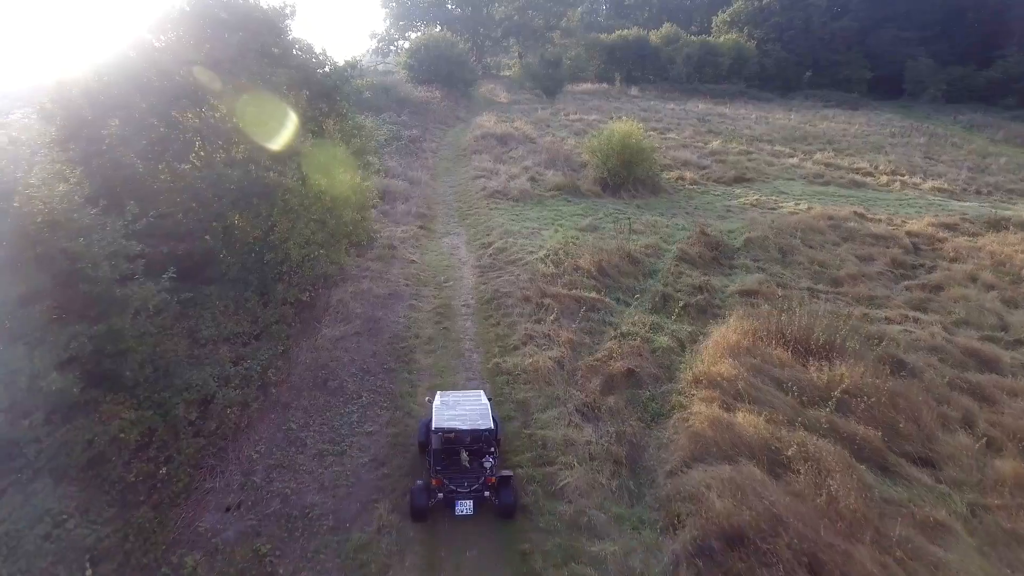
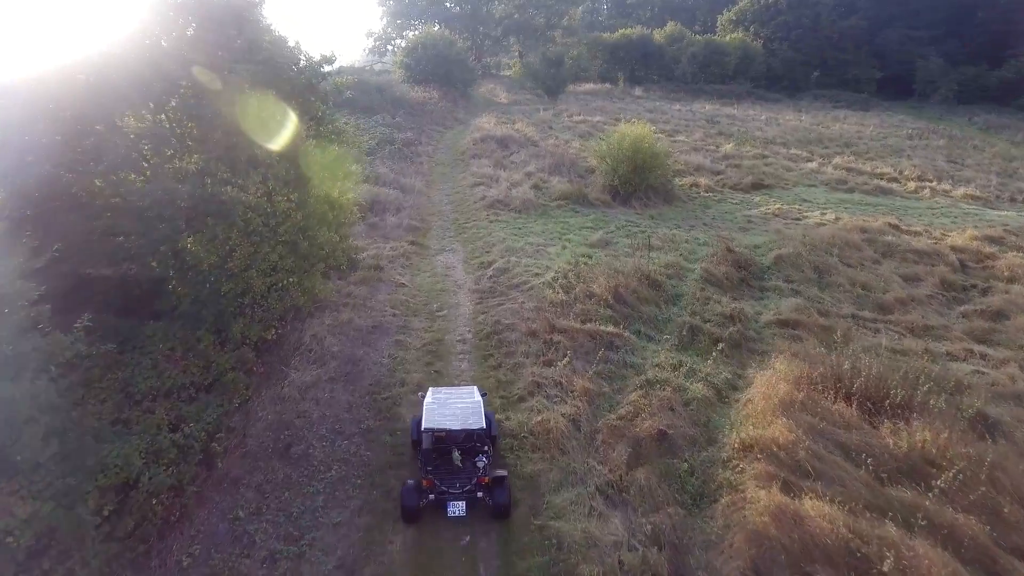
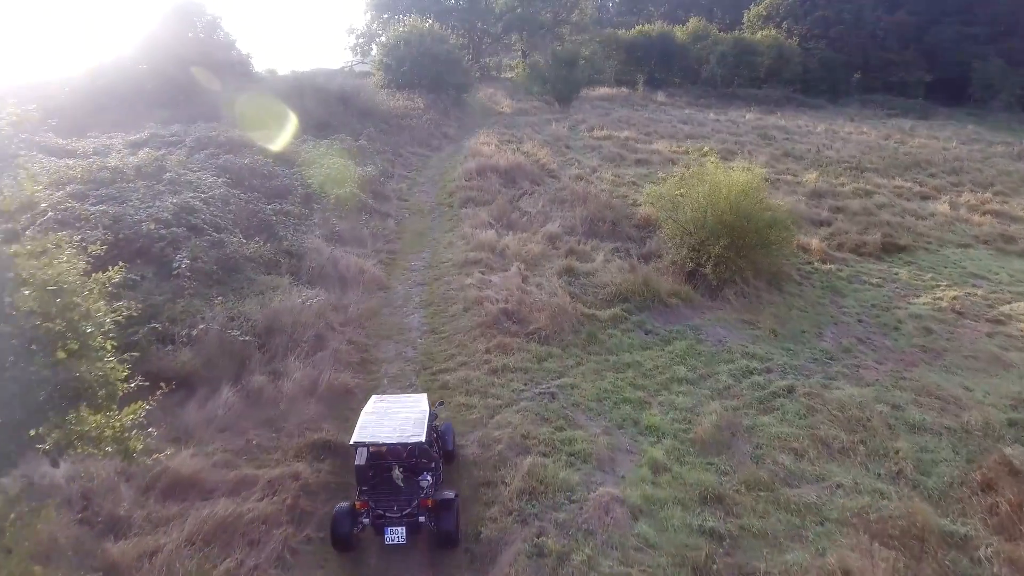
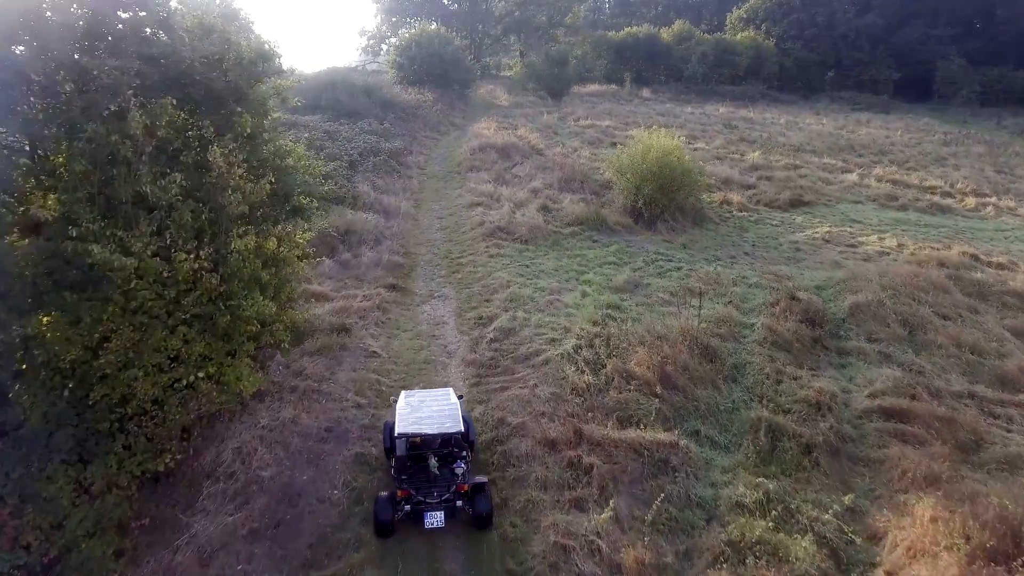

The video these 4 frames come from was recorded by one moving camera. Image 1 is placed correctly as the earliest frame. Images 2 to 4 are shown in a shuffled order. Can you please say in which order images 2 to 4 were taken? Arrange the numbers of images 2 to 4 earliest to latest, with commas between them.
2, 4, 3
